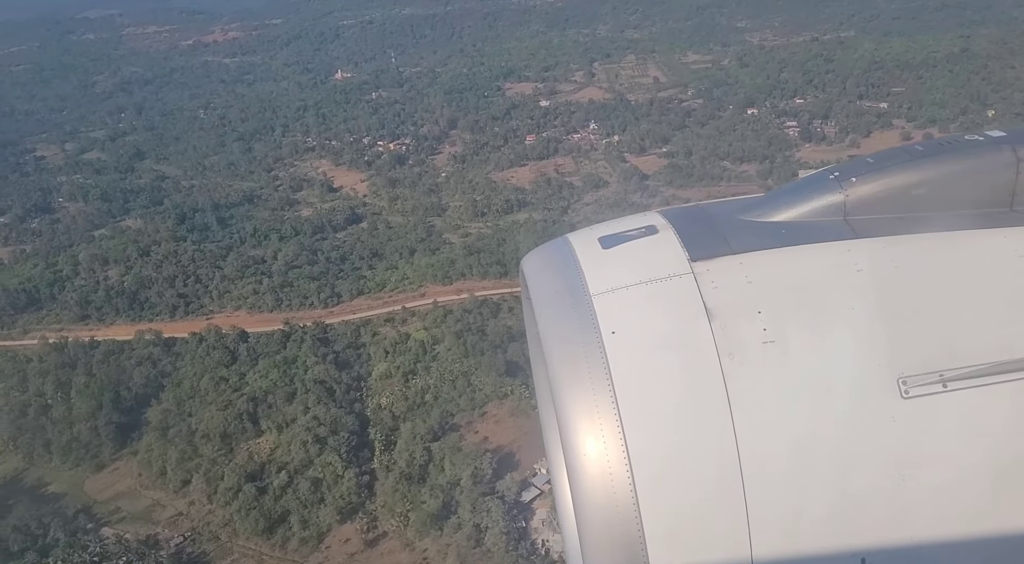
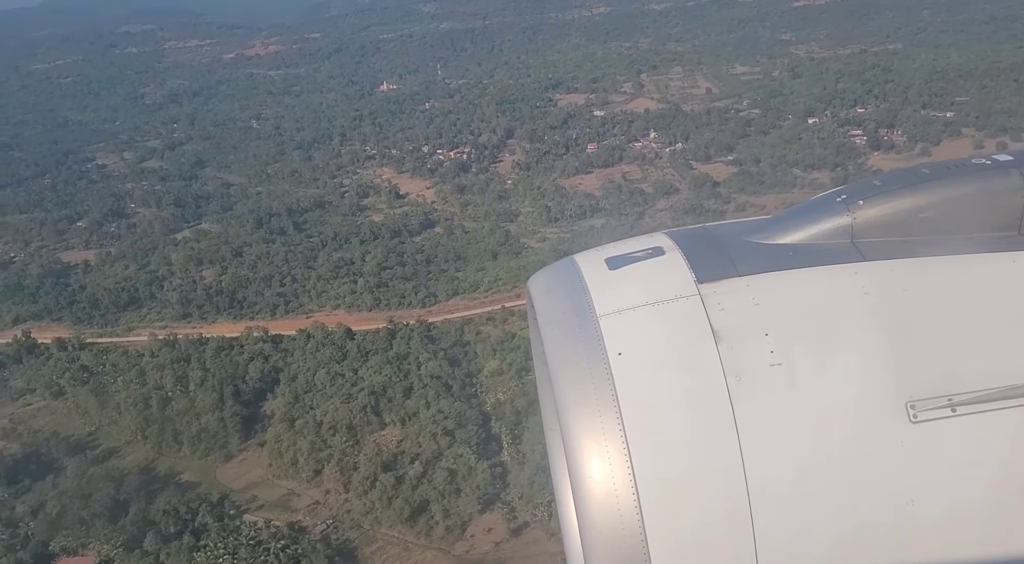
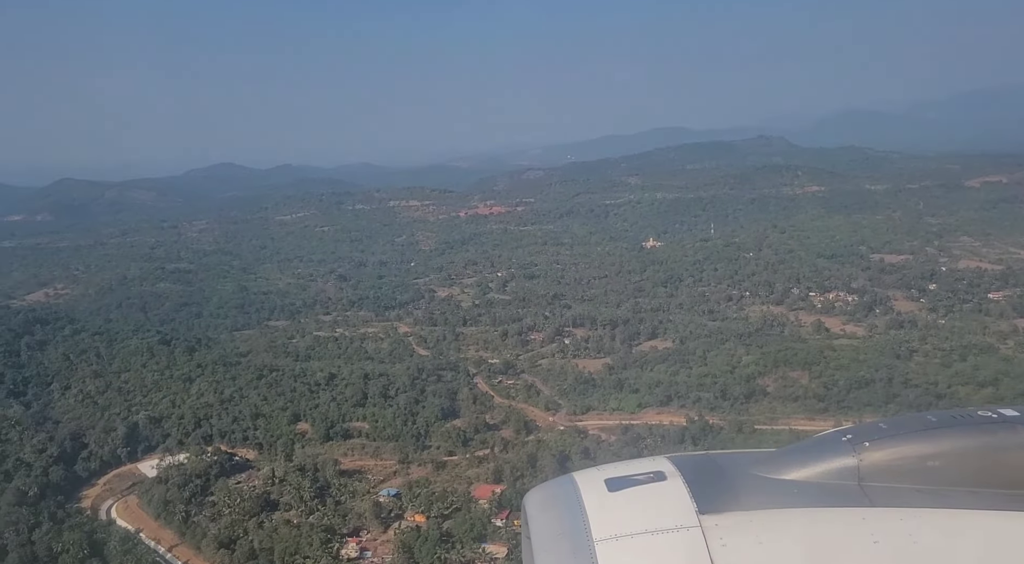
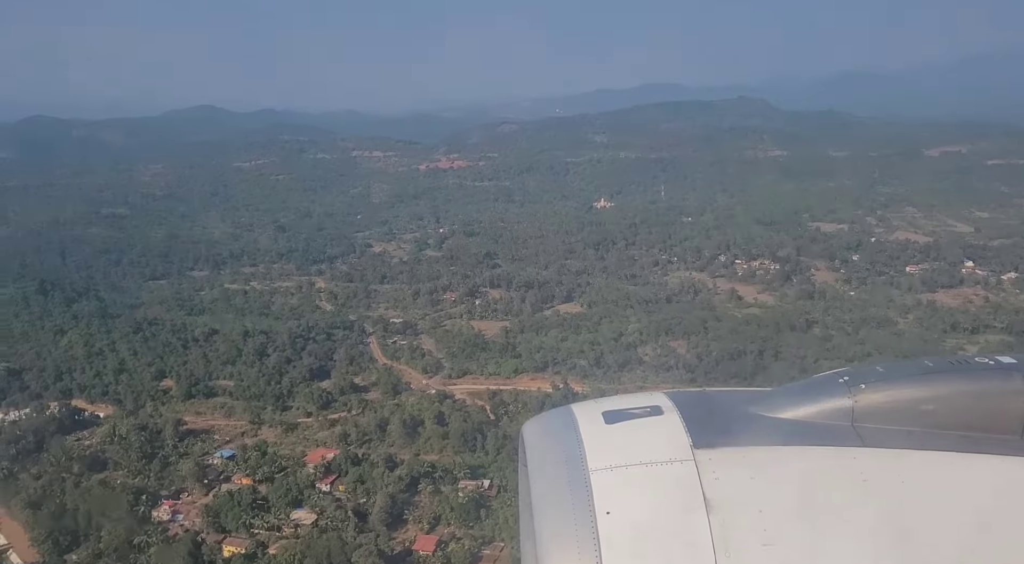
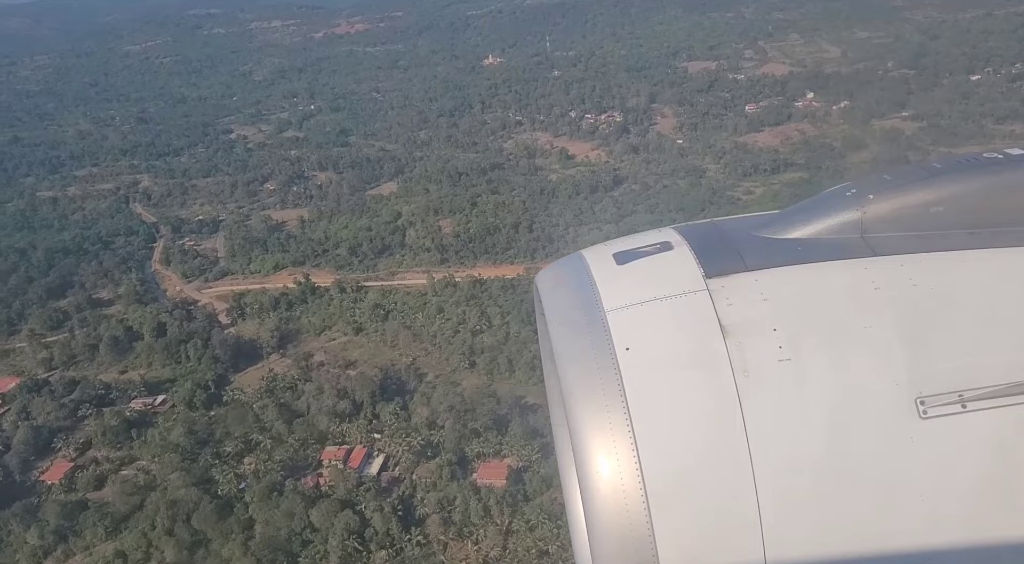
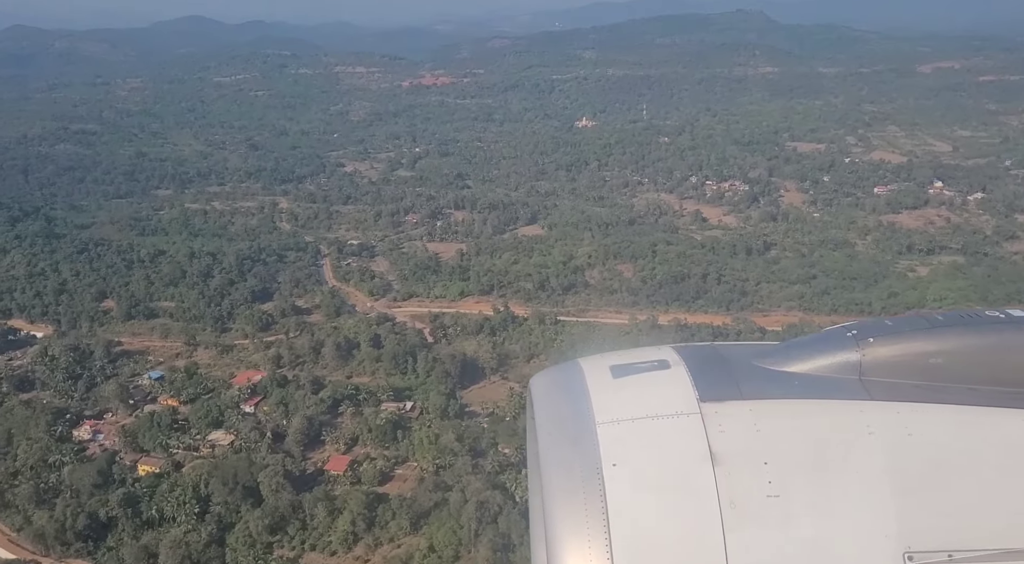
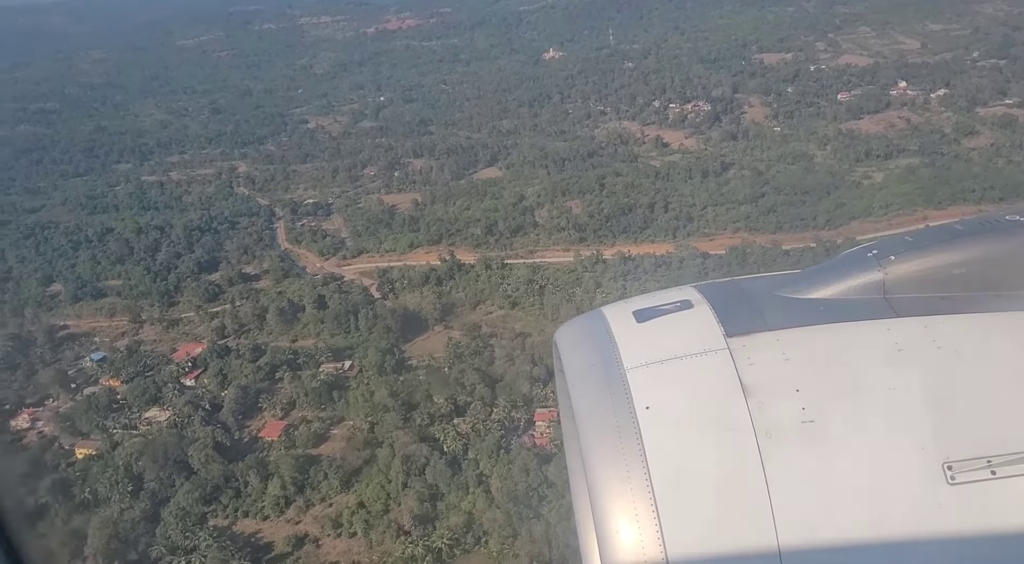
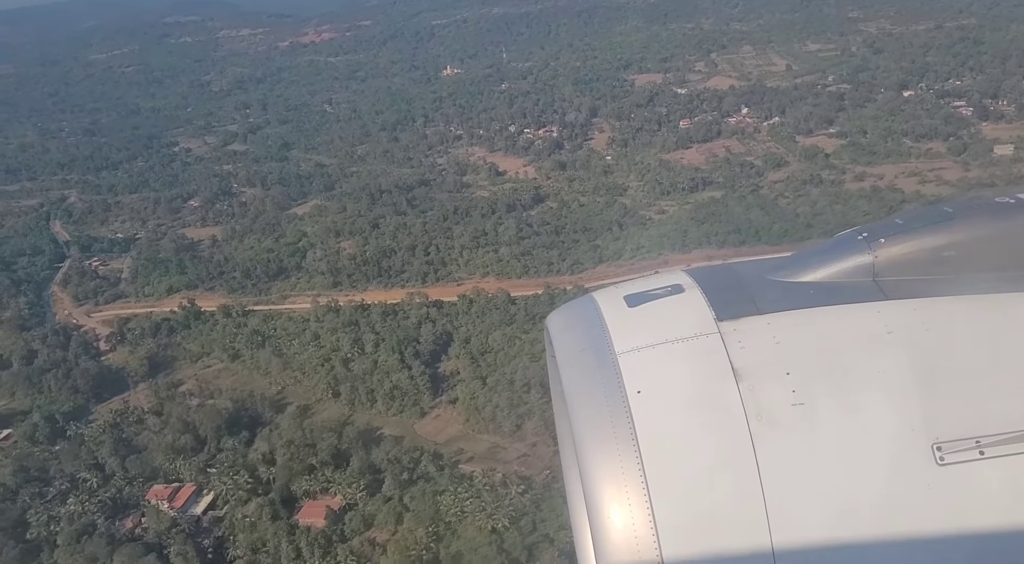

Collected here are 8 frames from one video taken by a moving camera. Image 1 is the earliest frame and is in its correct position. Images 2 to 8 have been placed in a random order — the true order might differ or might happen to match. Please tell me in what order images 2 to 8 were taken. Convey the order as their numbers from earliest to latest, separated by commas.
2, 8, 5, 7, 6, 4, 3
